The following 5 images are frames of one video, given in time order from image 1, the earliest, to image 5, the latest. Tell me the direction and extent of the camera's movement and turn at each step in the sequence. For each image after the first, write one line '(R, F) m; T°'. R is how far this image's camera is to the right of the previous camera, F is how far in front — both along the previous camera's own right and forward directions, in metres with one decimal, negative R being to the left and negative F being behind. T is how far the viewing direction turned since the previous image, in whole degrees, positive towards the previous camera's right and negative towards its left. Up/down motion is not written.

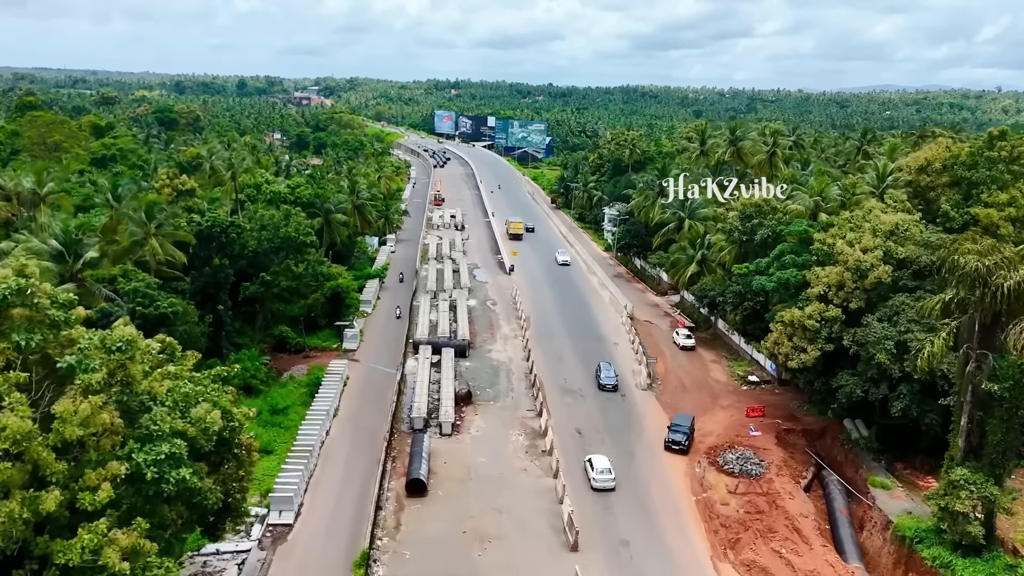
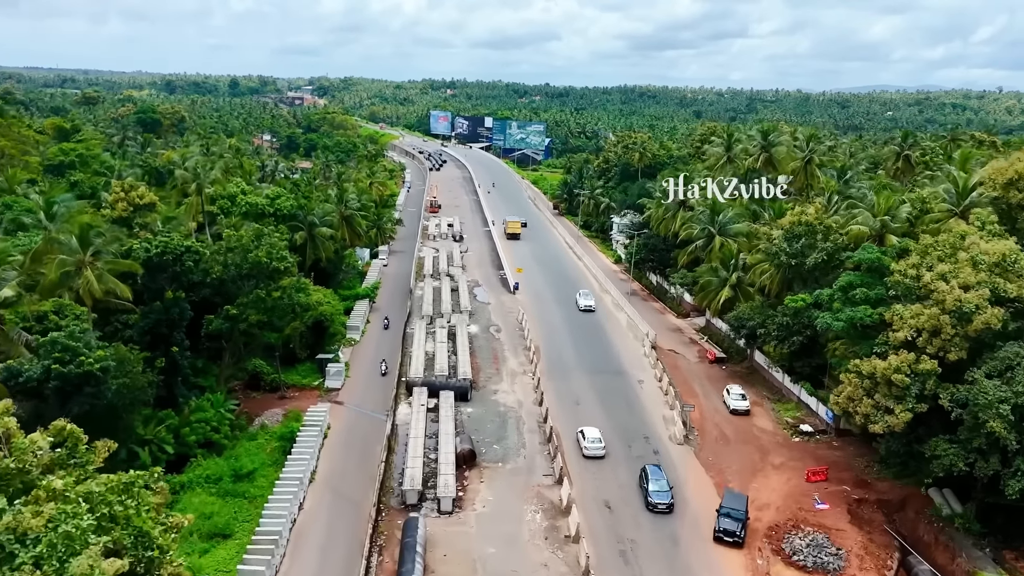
(-0.7, +6.6) m; 0°
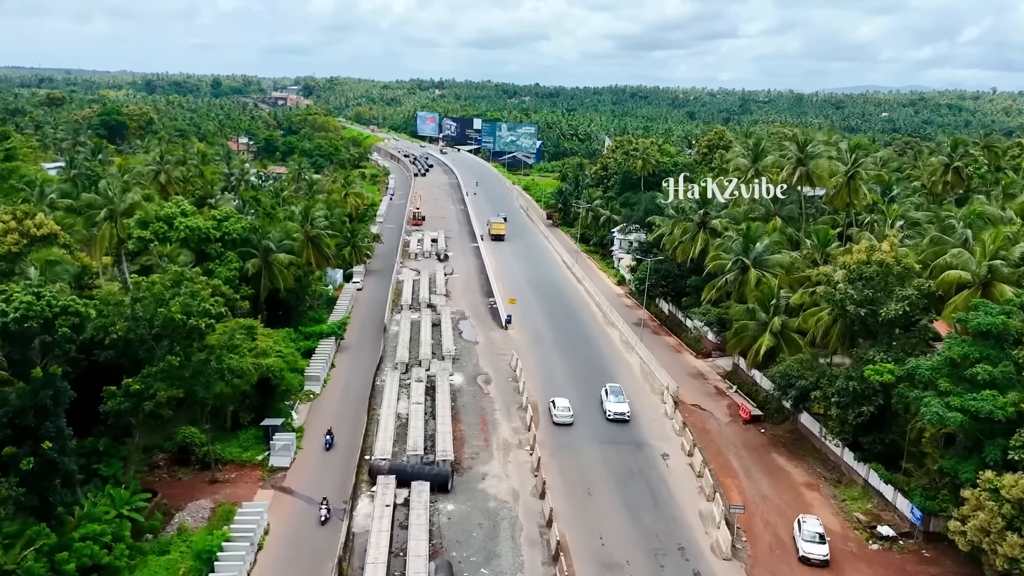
(-0.1, +8.6) m; +1°
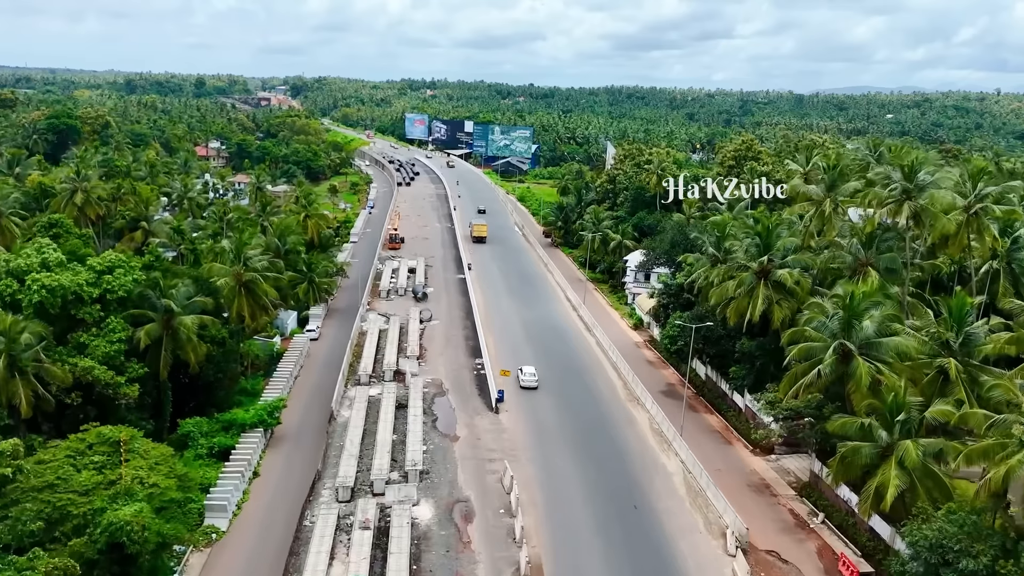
(+0.1, +13.2) m; 0°
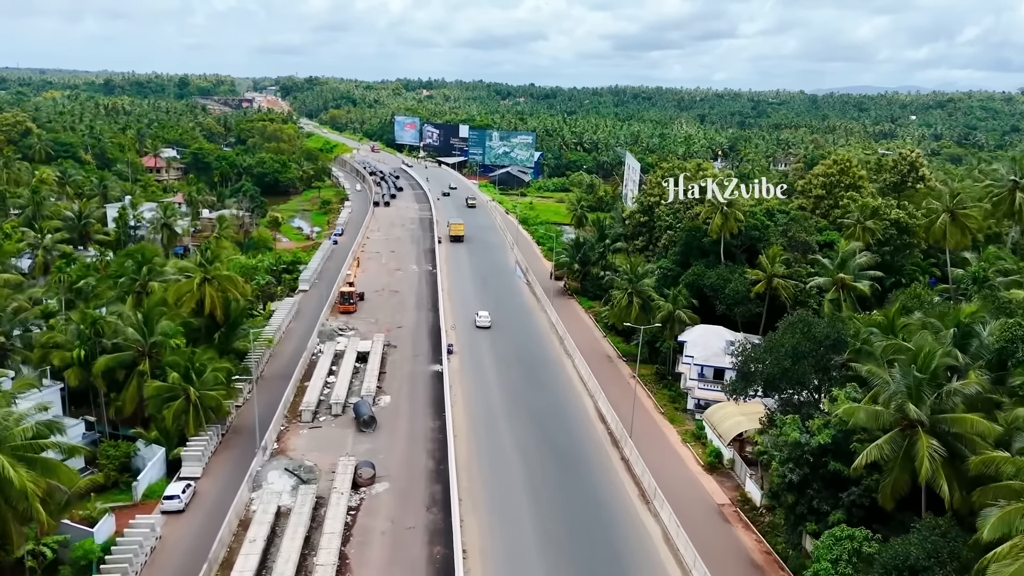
(0.0, +22.3) m; 0°
